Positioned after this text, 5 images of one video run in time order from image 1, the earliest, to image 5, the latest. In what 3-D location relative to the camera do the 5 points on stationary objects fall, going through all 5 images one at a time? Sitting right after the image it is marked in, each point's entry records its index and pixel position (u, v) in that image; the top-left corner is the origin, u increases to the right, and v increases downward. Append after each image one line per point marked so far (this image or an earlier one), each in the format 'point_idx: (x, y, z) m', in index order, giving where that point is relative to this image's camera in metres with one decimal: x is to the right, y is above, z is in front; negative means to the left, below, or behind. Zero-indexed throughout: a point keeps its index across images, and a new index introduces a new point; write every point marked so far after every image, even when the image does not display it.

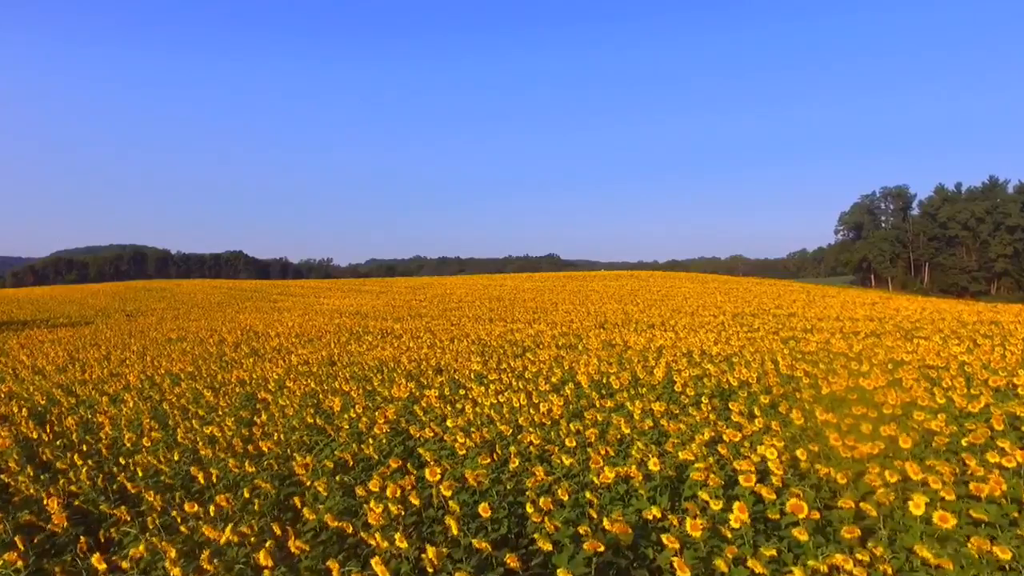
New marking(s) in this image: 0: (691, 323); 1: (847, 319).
0: (+4.1, -0.8, +17.1) m
1: (+7.7, -0.7, +17.1) m
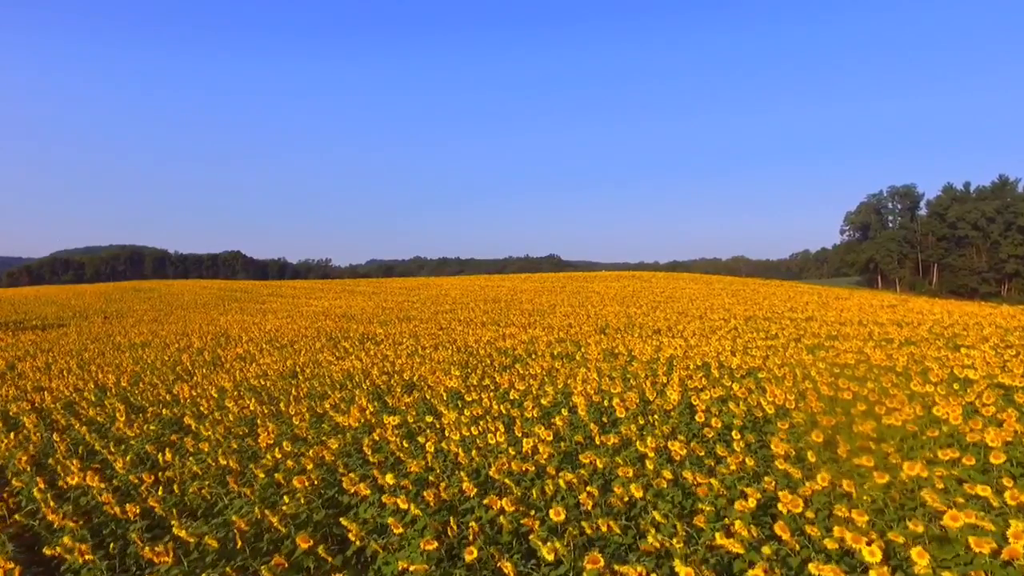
0: (+3.9, -0.9, +15.5) m
1: (+7.5, -0.8, +15.6) m
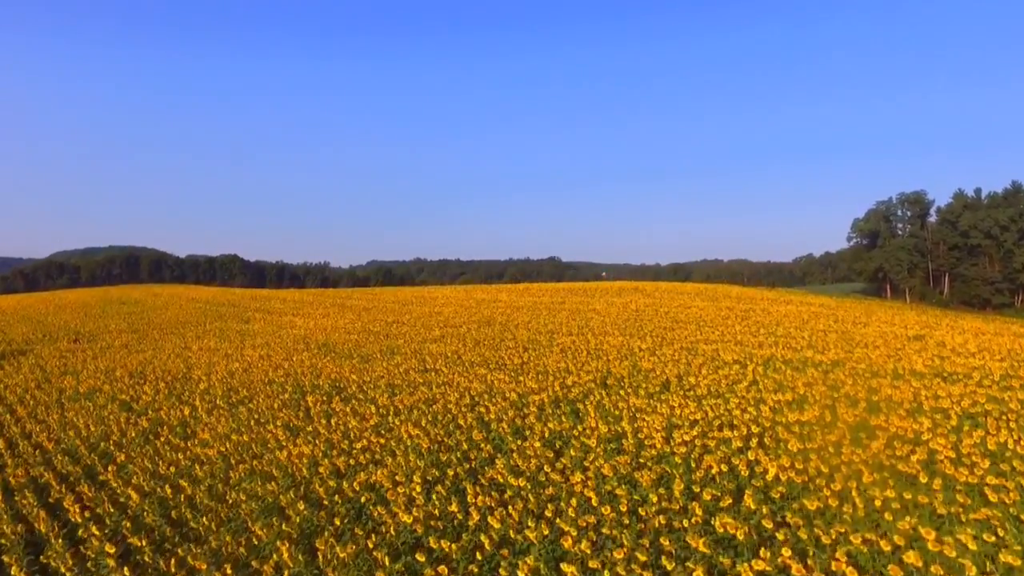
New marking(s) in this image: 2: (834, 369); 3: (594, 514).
0: (+3.7, -1.7, +13.6) m
1: (+7.3, -1.6, +13.7) m
2: (+6.5, -1.6, +14.9) m
3: (+0.7, -1.9, +6.2) m
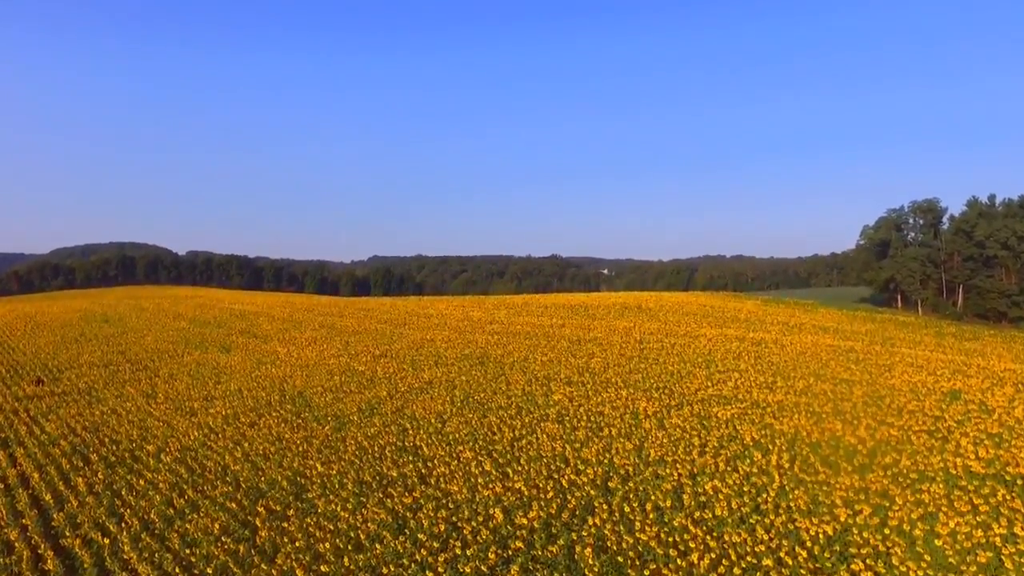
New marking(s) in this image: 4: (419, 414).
0: (+3.5, -3.2, +11.6) m
1: (+7.1, -3.1, +11.6) m
2: (+6.3, -3.1, +12.8) m
3: (+0.5, -3.4, +4.1) m
4: (-2.4, -3.2, +18.9) m
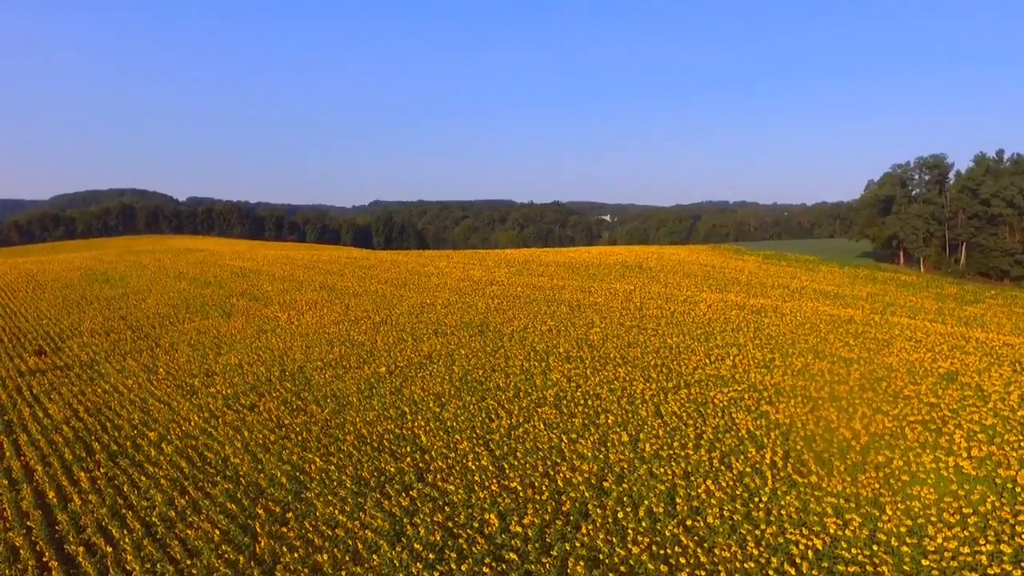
0: (+3.4, -3.3, +11.7) m
1: (+7.0, -3.2, +11.7) m
2: (+6.2, -3.1, +13.0) m
3: (+0.4, -4.1, +4.3) m
4: (-2.5, -2.7, +19.1) m
